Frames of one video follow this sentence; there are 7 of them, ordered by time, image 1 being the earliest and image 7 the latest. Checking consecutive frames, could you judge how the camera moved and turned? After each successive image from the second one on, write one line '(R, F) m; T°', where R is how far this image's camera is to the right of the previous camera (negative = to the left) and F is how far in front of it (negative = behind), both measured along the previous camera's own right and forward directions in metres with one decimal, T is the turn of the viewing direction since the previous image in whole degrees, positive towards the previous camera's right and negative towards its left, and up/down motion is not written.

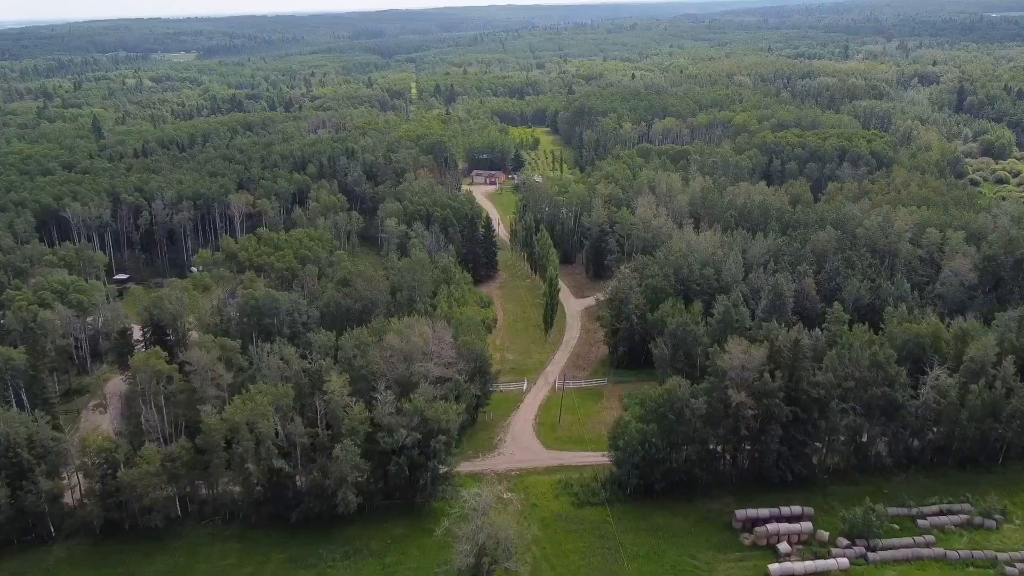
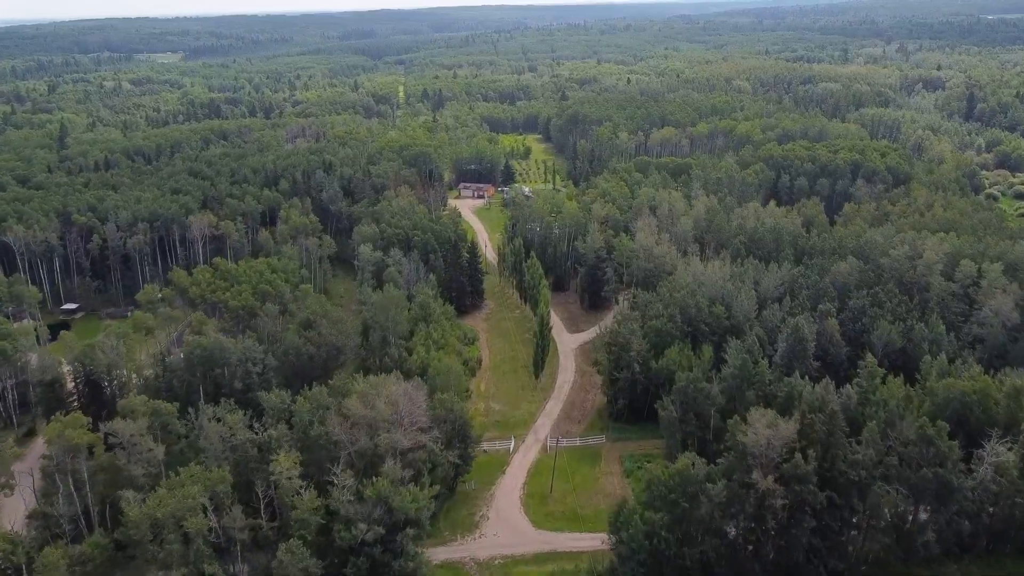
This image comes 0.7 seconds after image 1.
(+0.4, +6.8) m; 0°
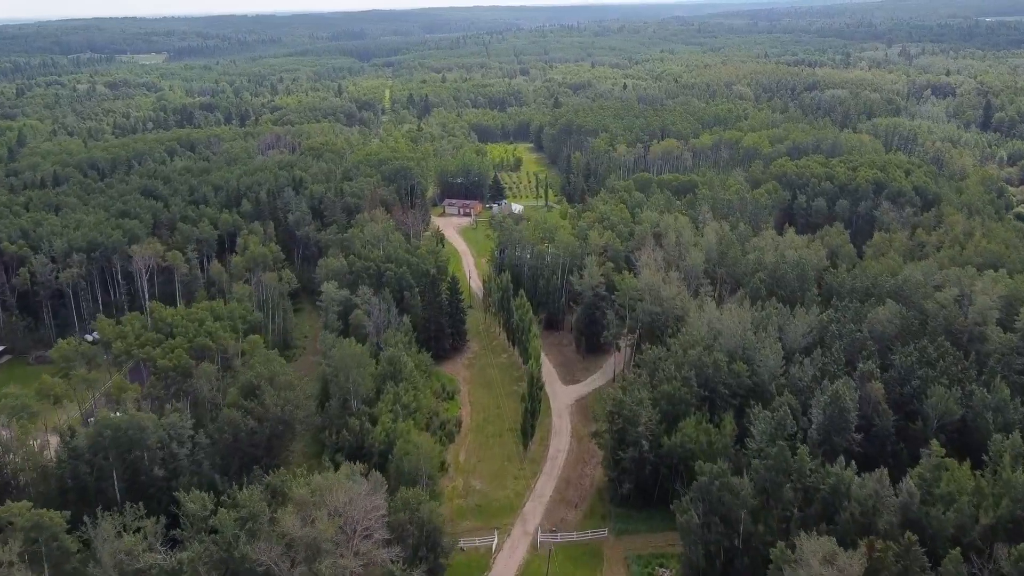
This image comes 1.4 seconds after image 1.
(+0.5, +8.5) m; 0°
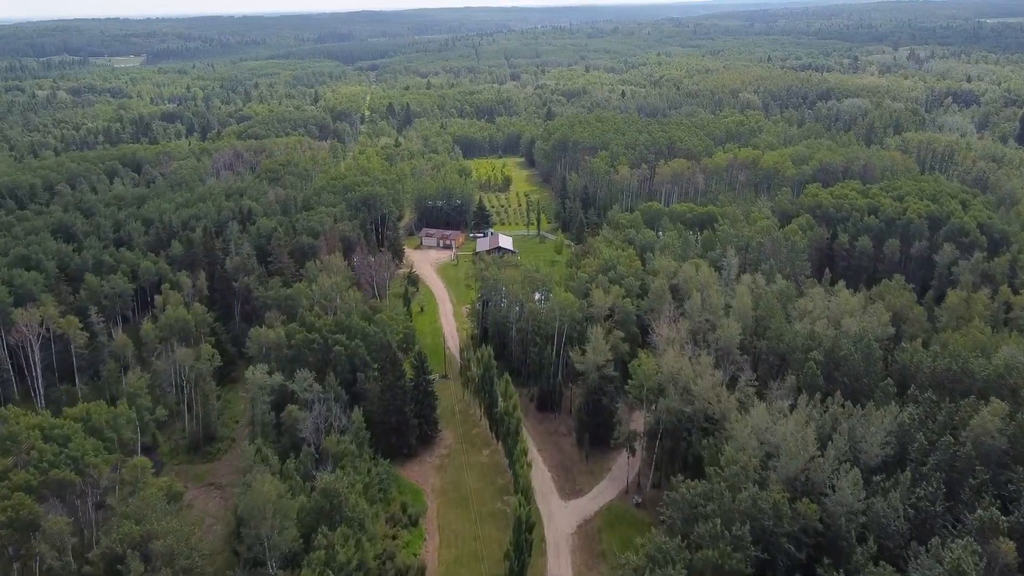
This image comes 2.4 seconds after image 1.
(+0.5, +13.1) m; +1°
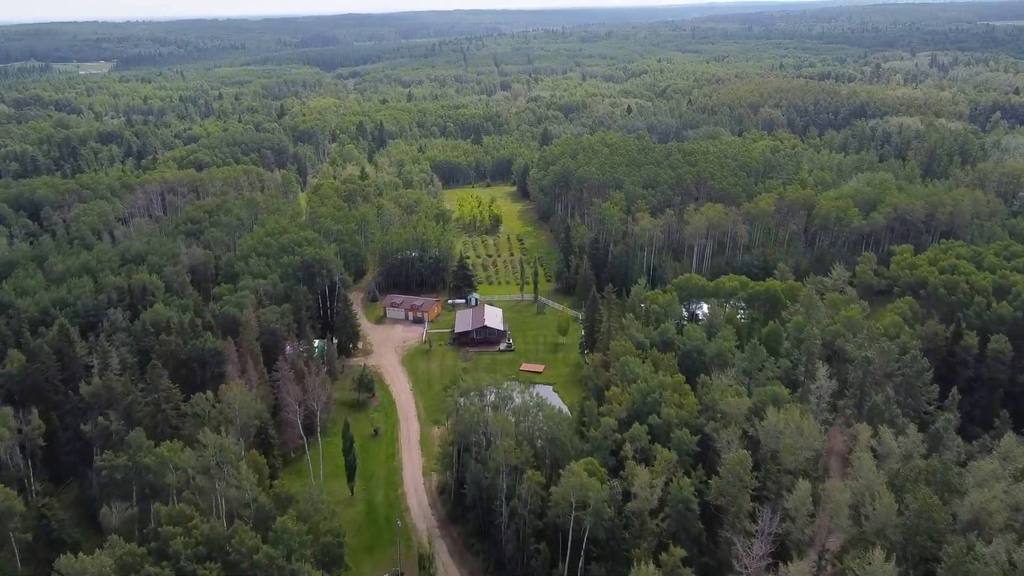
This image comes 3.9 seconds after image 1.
(+0.1, +19.8) m; +1°
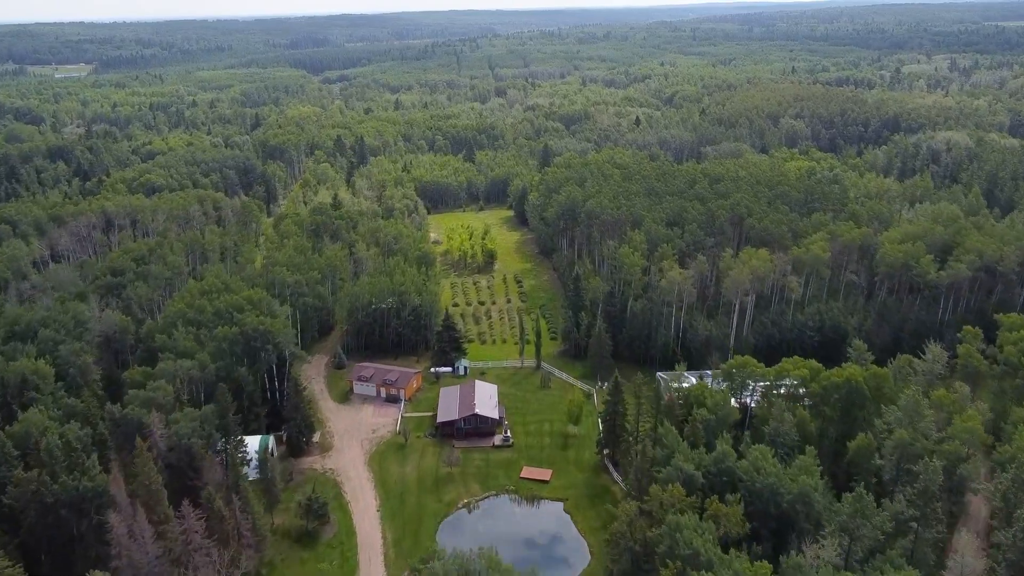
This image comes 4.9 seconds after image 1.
(-0.1, +13.4) m; 0°
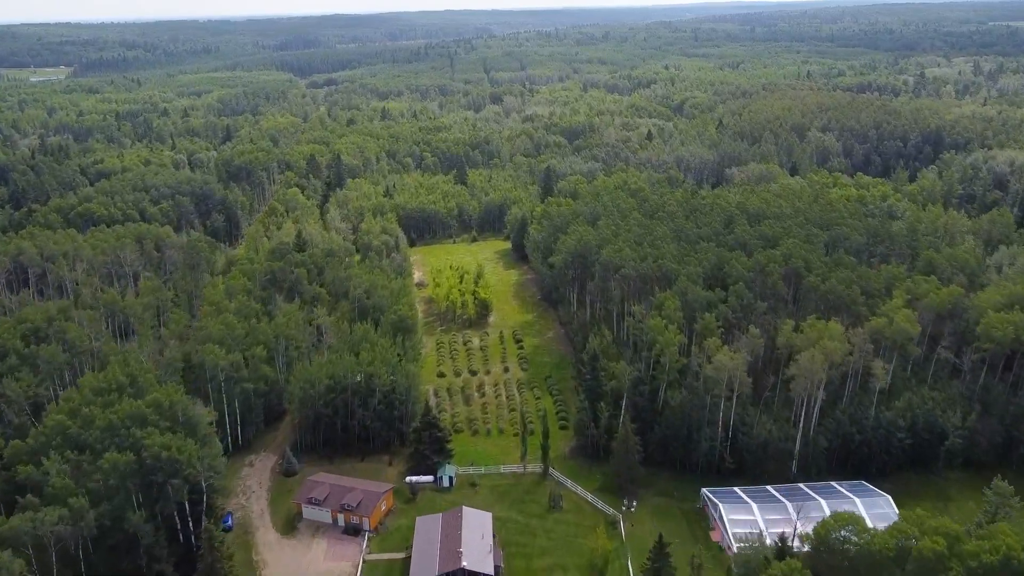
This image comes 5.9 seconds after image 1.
(-0.1, +13.3) m; 0°
